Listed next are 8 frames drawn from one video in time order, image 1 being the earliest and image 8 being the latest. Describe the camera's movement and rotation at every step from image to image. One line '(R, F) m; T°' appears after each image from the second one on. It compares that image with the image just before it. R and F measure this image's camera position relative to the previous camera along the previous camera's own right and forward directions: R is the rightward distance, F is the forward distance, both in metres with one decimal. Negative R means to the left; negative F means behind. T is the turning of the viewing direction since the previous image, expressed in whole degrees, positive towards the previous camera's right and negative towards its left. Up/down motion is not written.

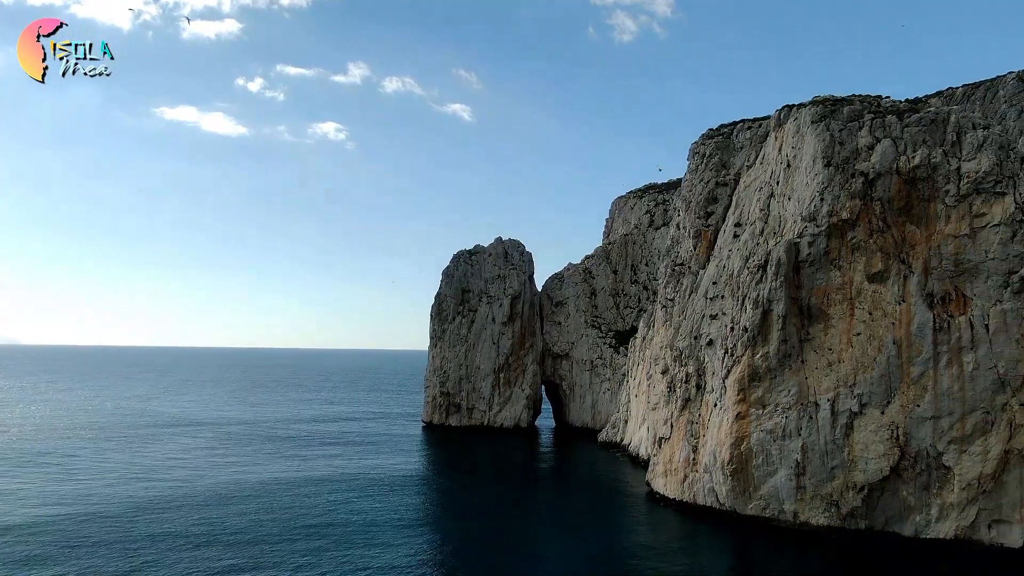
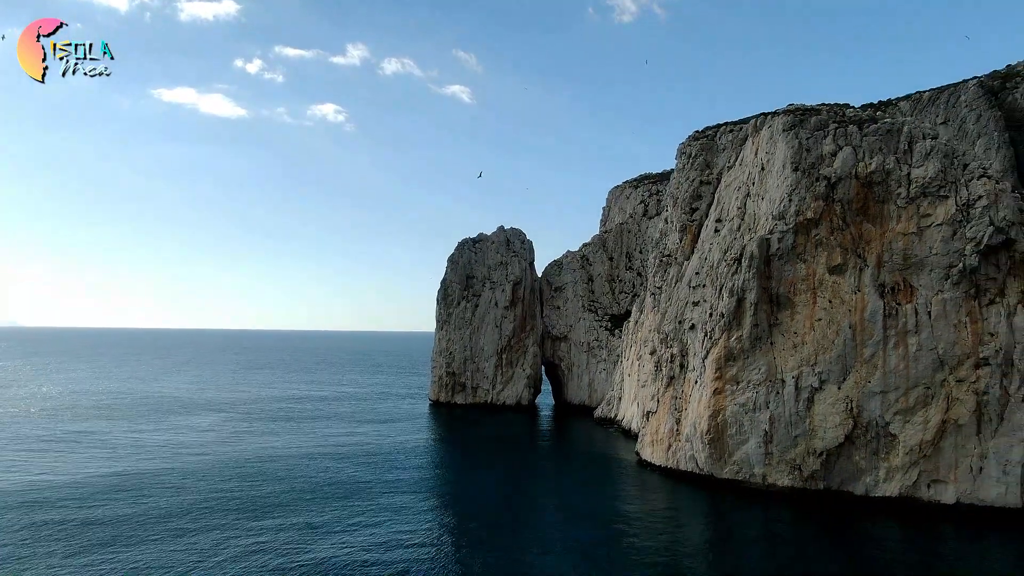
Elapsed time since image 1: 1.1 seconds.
(-0.2, -4.0) m; 0°
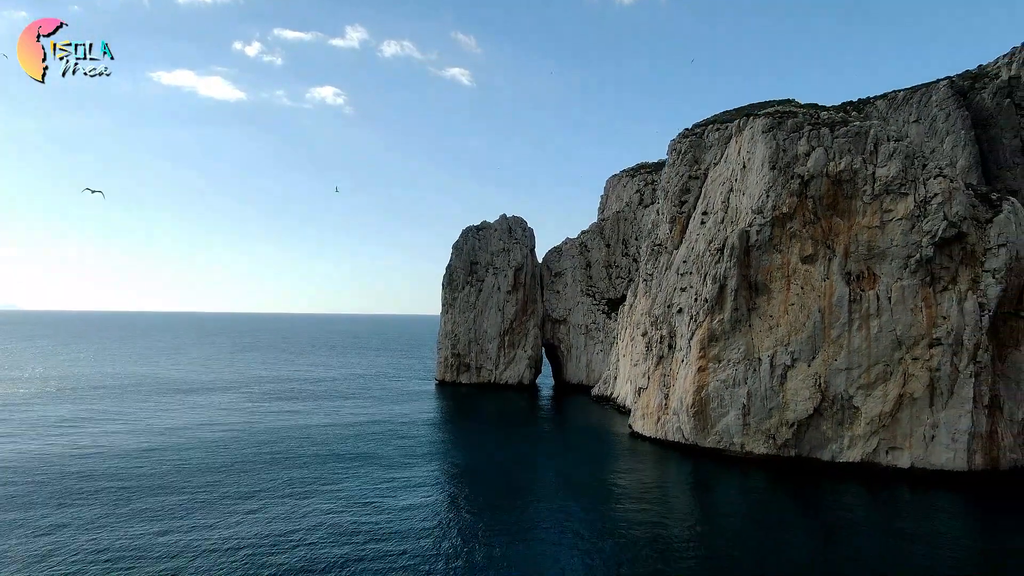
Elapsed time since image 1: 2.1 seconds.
(-0.2, -3.6) m; 0°
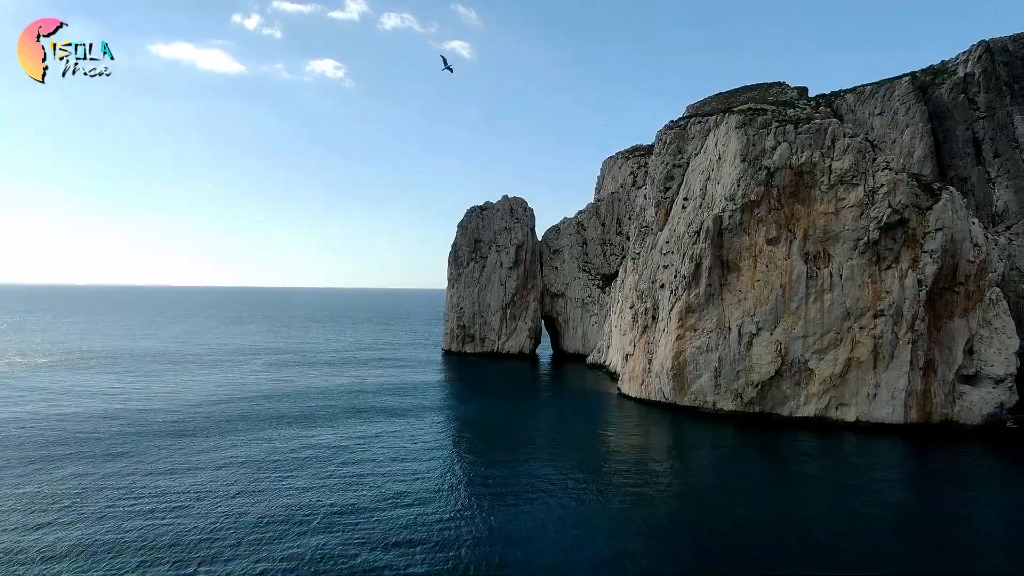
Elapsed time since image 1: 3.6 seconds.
(0.0, -5.3) m; 0°
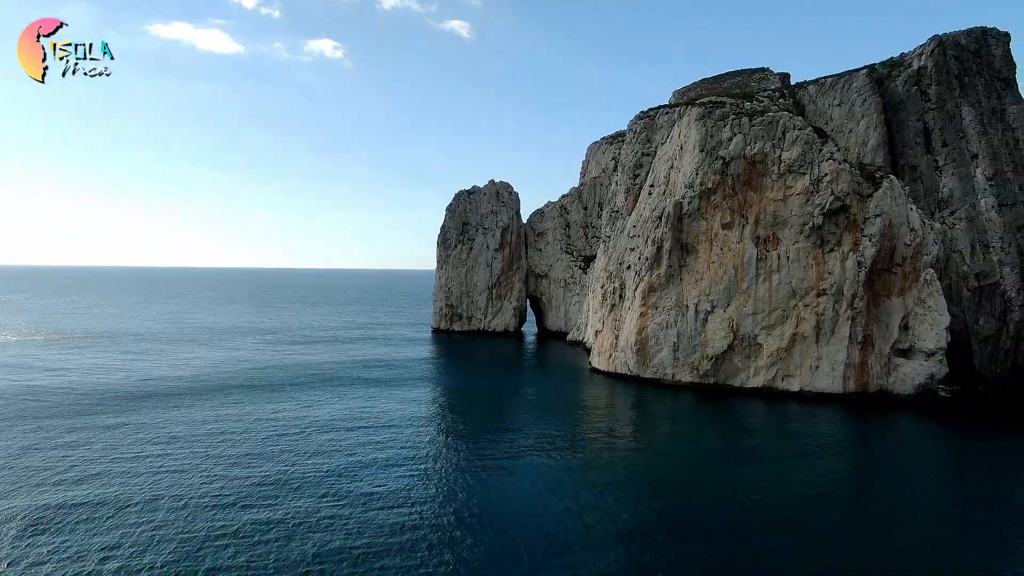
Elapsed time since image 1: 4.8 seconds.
(+1.5, -3.5) m; 0°
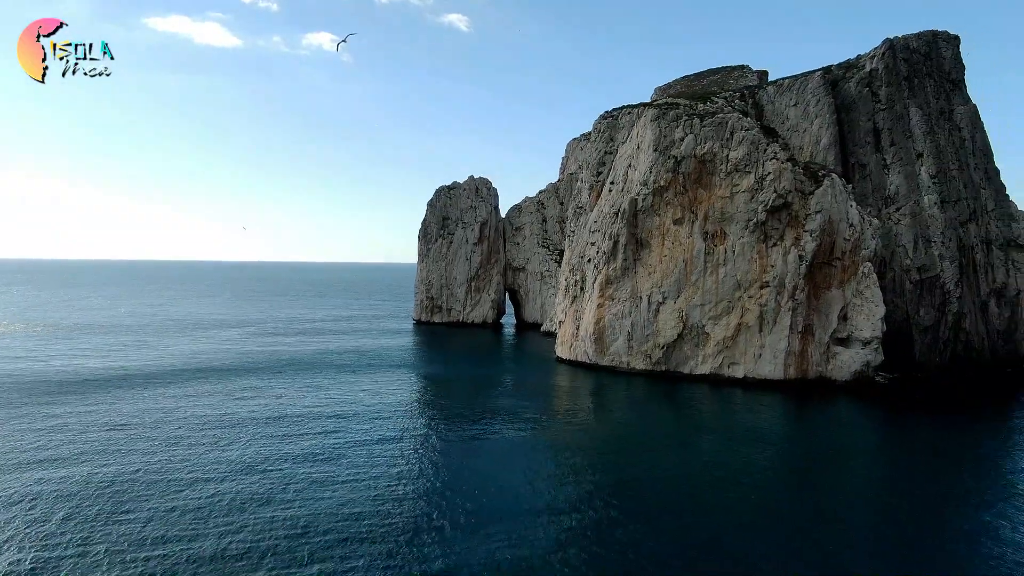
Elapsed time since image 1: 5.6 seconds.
(+2.2, -2.6) m; 0°
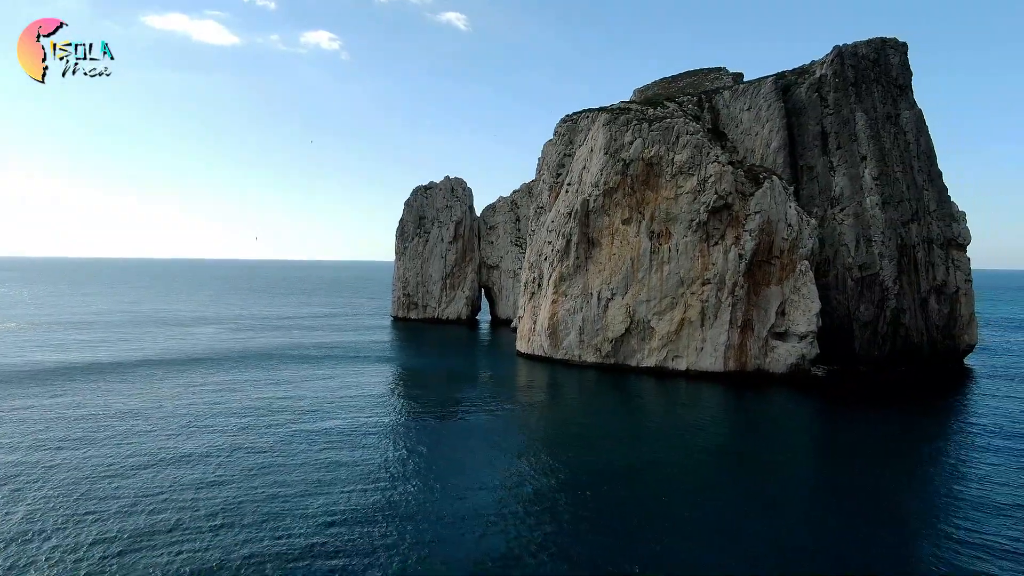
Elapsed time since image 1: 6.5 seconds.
(+2.7, -2.3) m; 0°
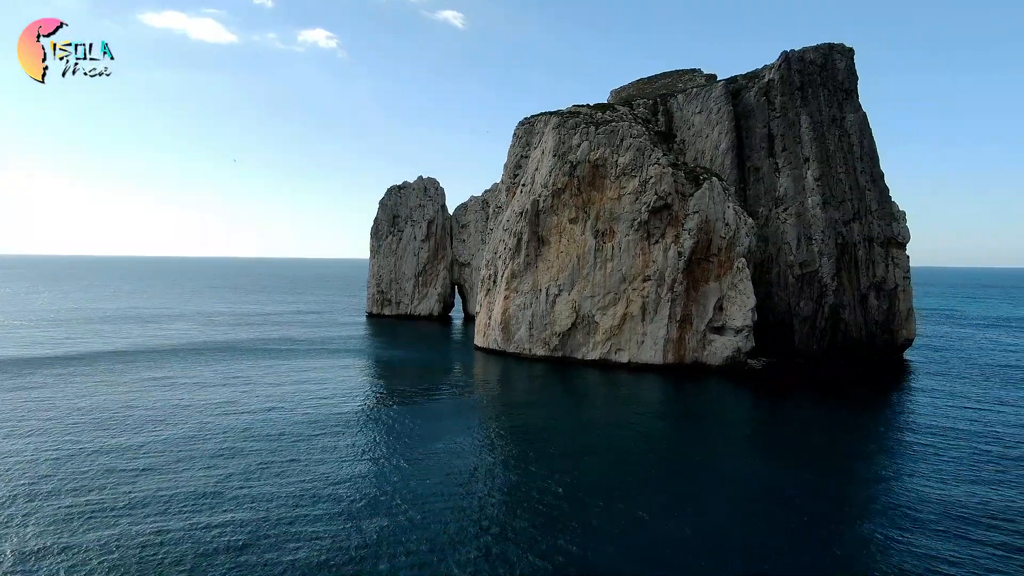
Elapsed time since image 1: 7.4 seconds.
(+3.2, -2.3) m; 0°
